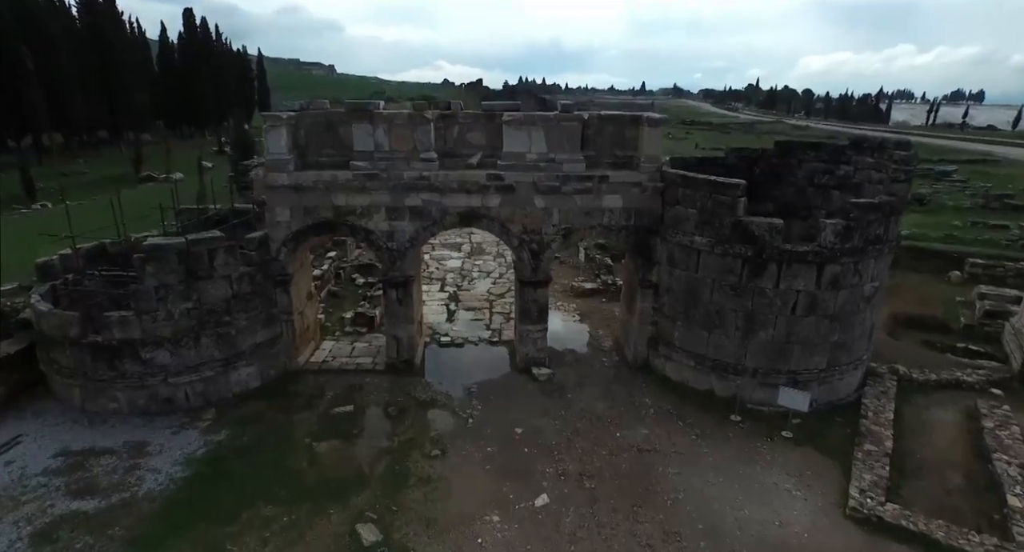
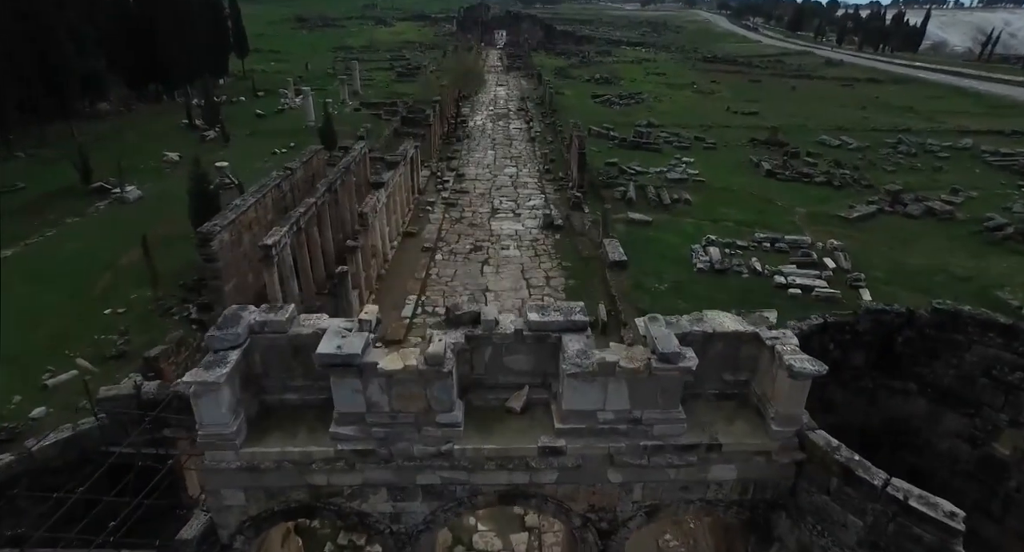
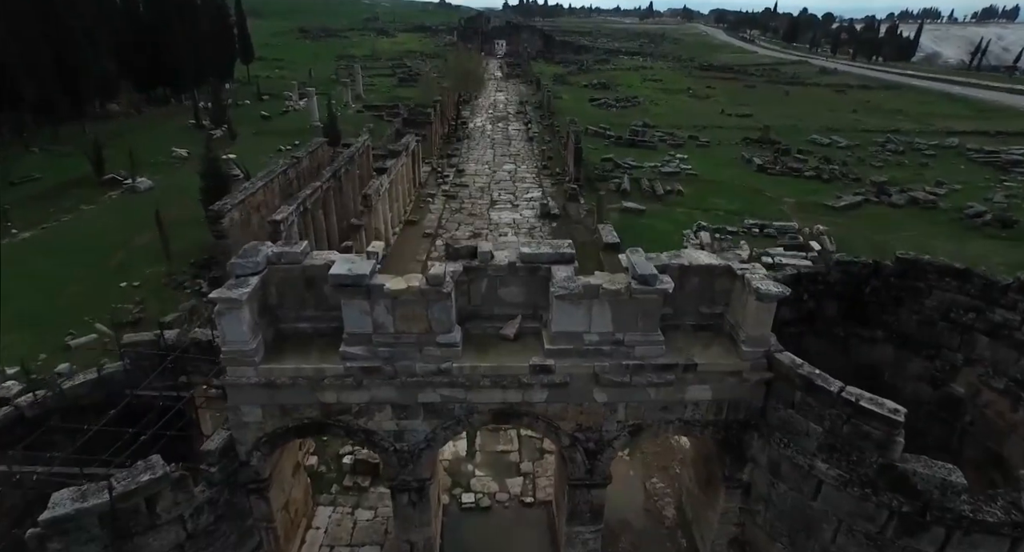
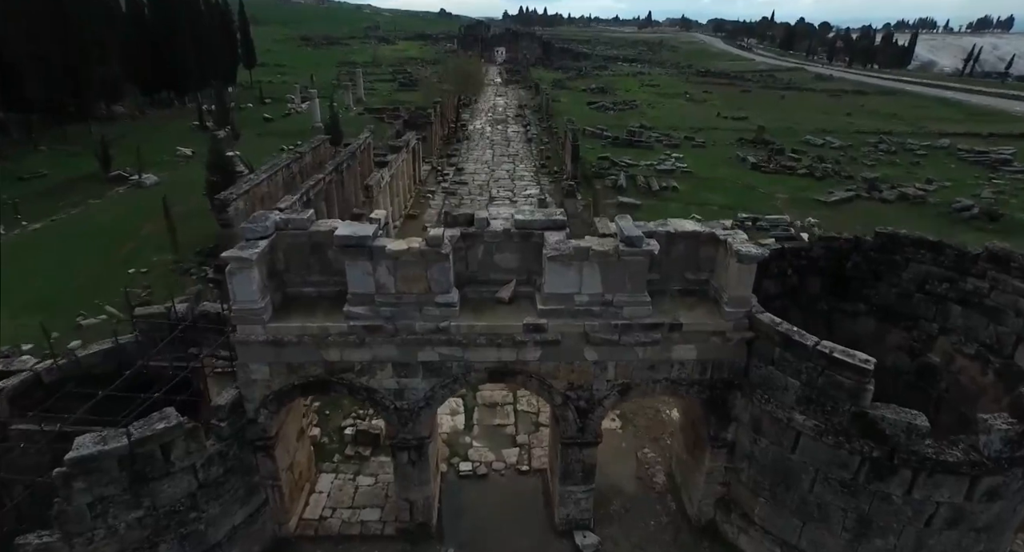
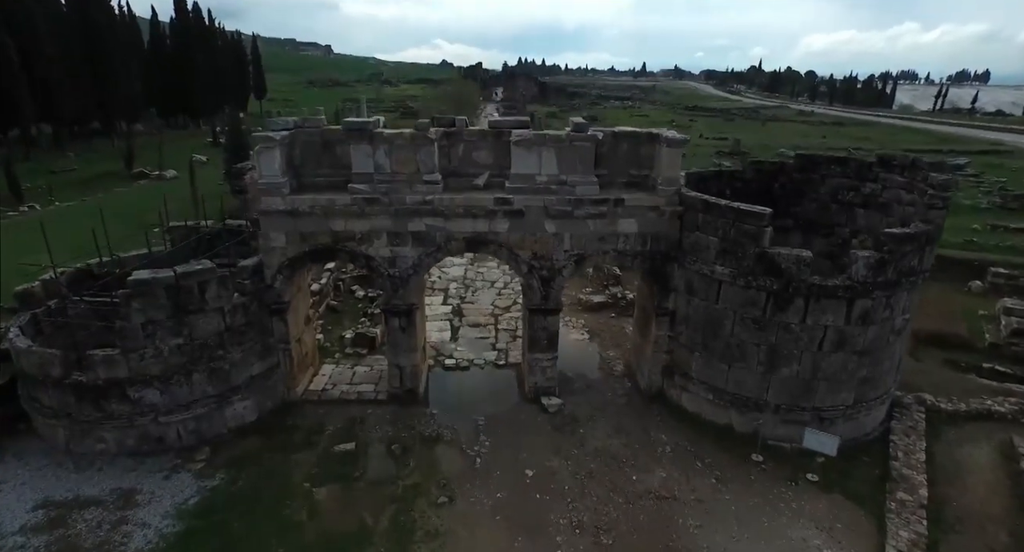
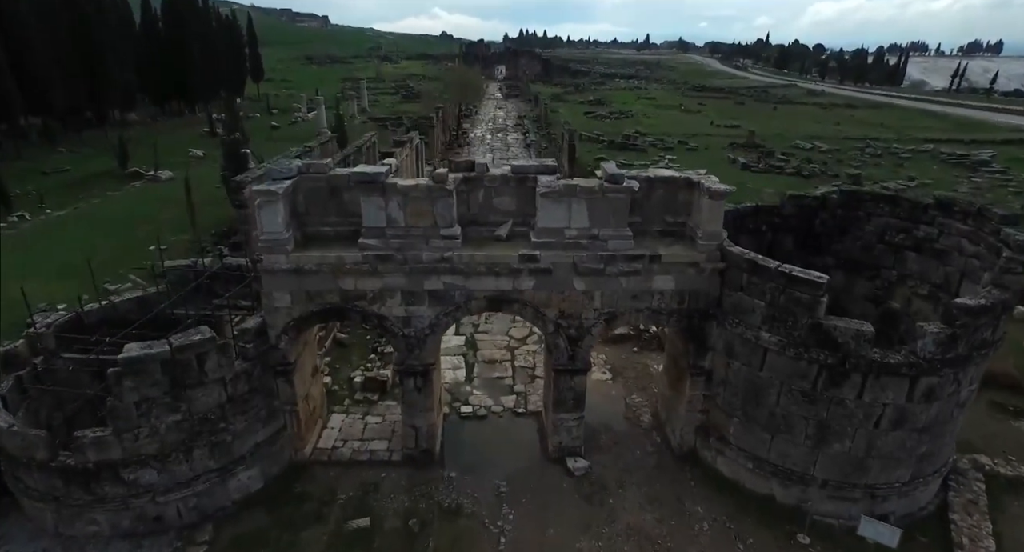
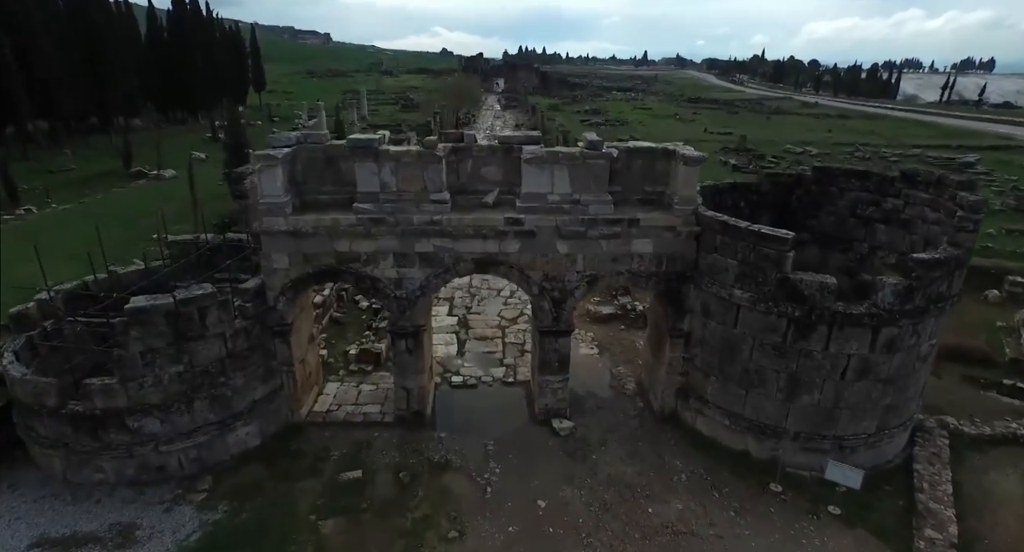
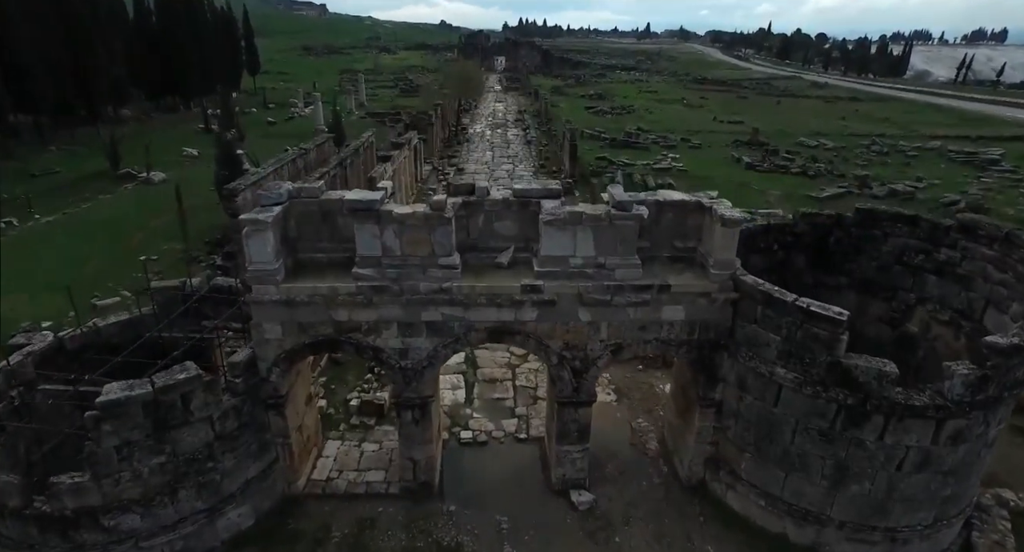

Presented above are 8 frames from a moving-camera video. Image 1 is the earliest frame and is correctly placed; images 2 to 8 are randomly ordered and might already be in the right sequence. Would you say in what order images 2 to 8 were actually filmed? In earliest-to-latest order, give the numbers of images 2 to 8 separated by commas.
5, 7, 6, 8, 4, 3, 2
